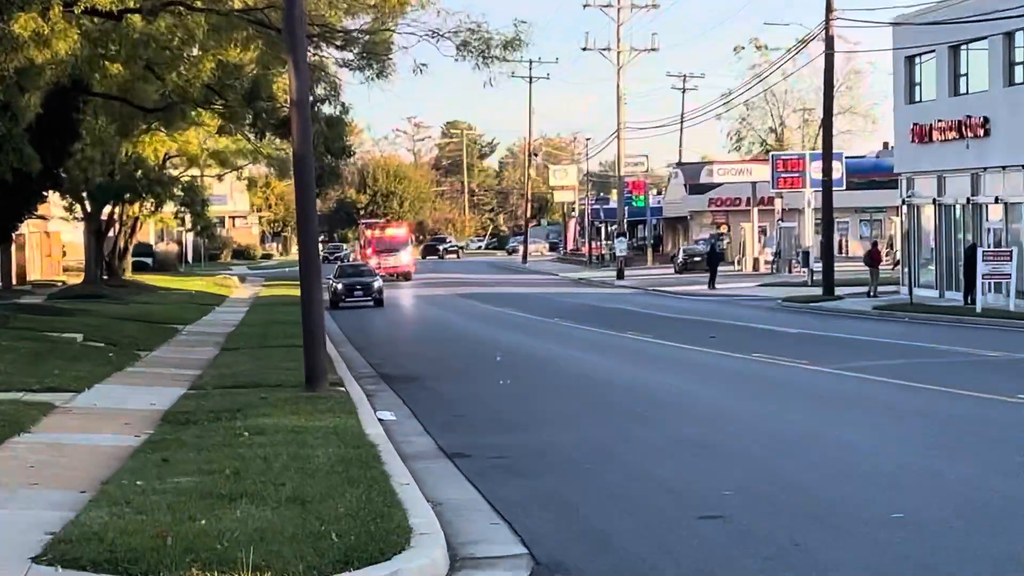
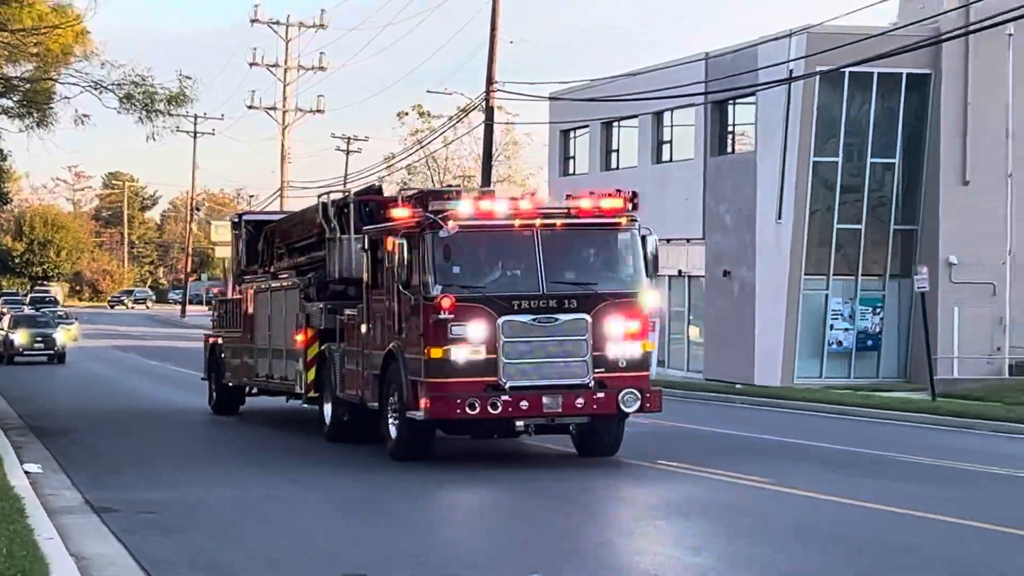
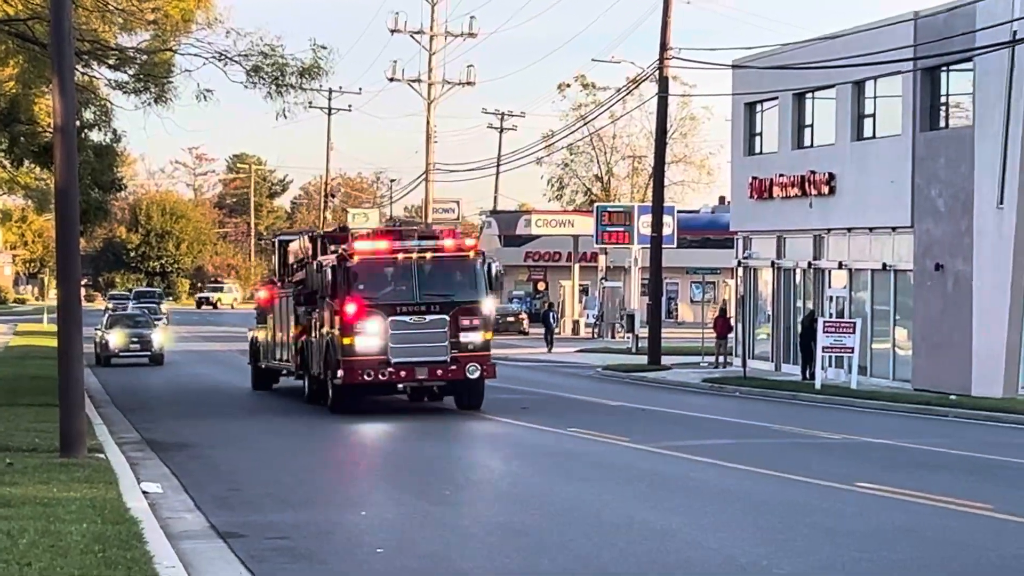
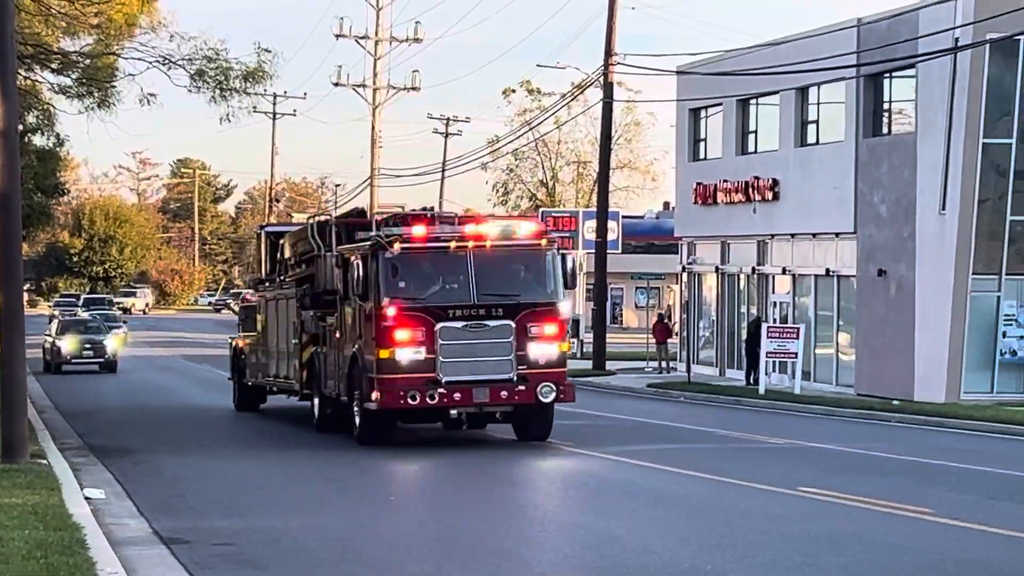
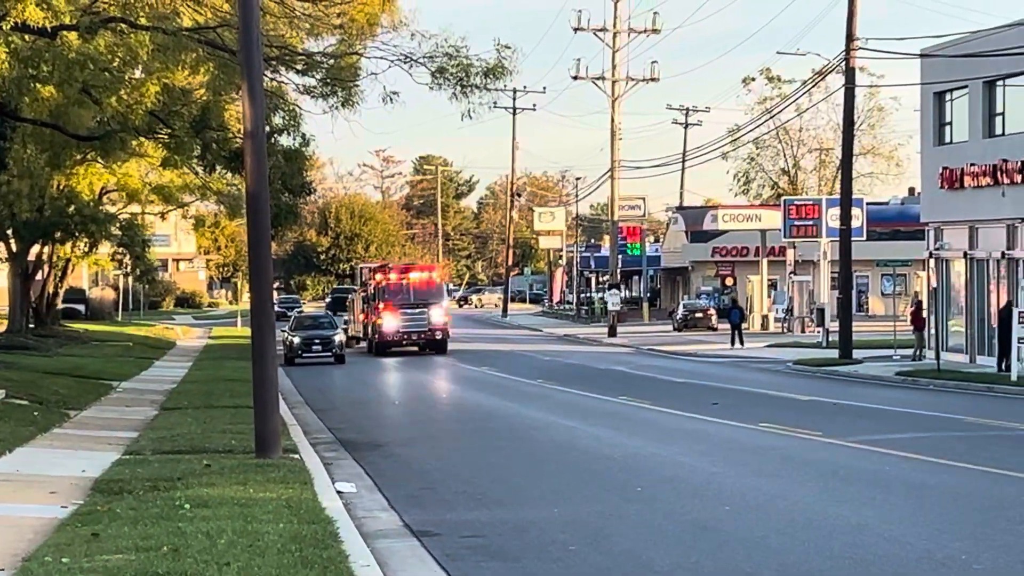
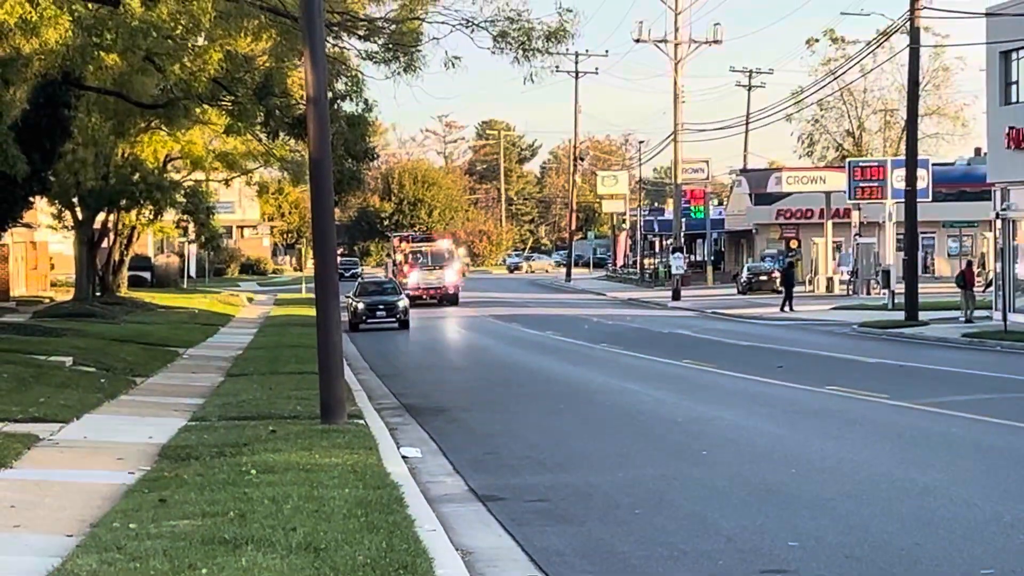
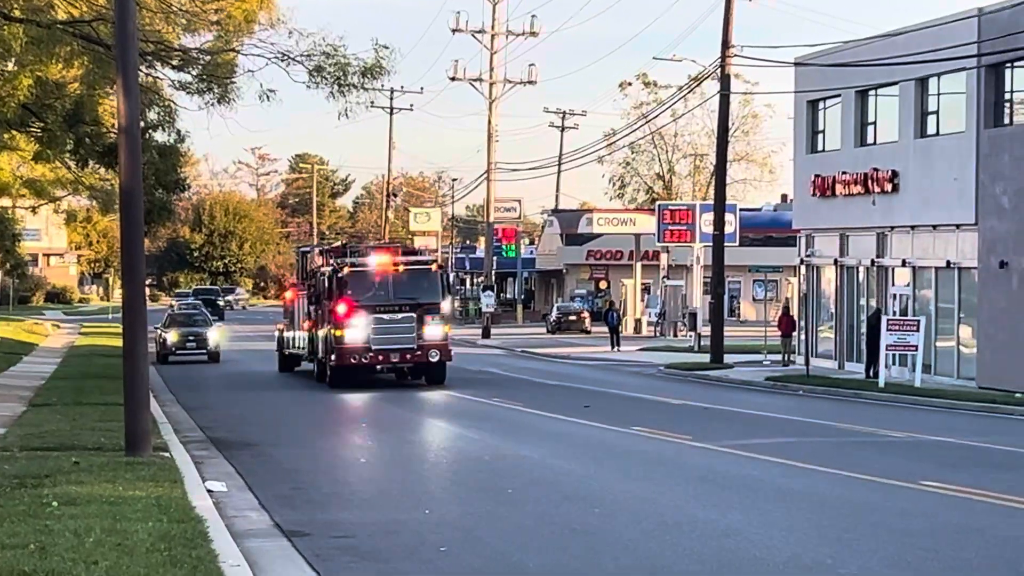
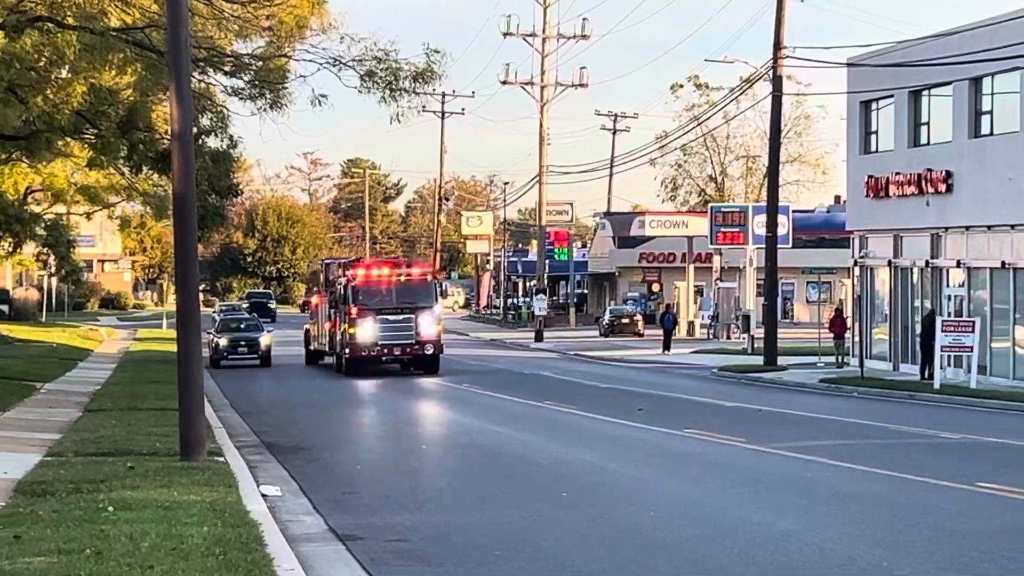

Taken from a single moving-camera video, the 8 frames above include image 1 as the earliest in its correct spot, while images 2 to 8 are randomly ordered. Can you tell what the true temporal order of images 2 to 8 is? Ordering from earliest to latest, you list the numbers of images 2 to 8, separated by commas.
6, 5, 8, 7, 3, 4, 2
